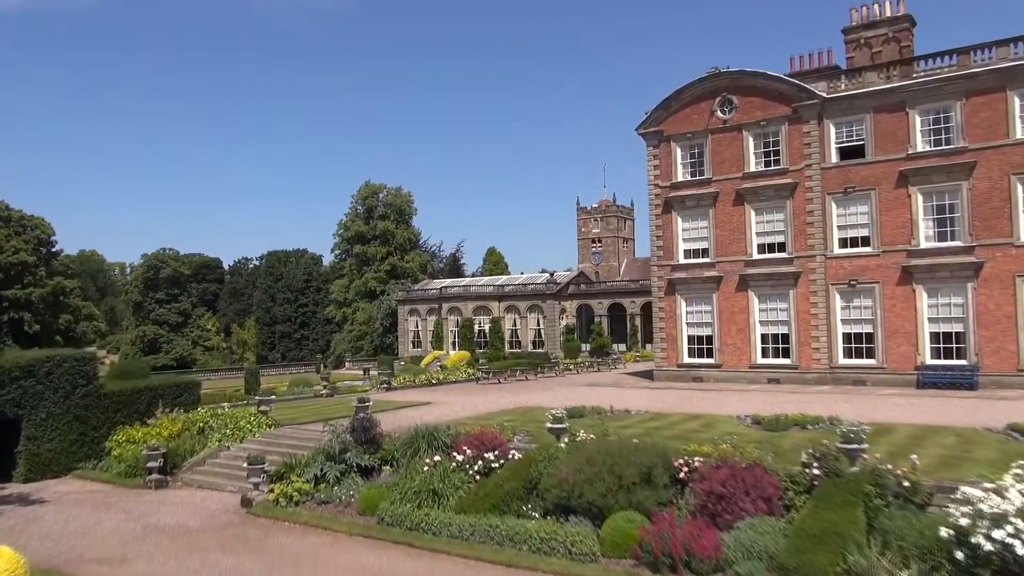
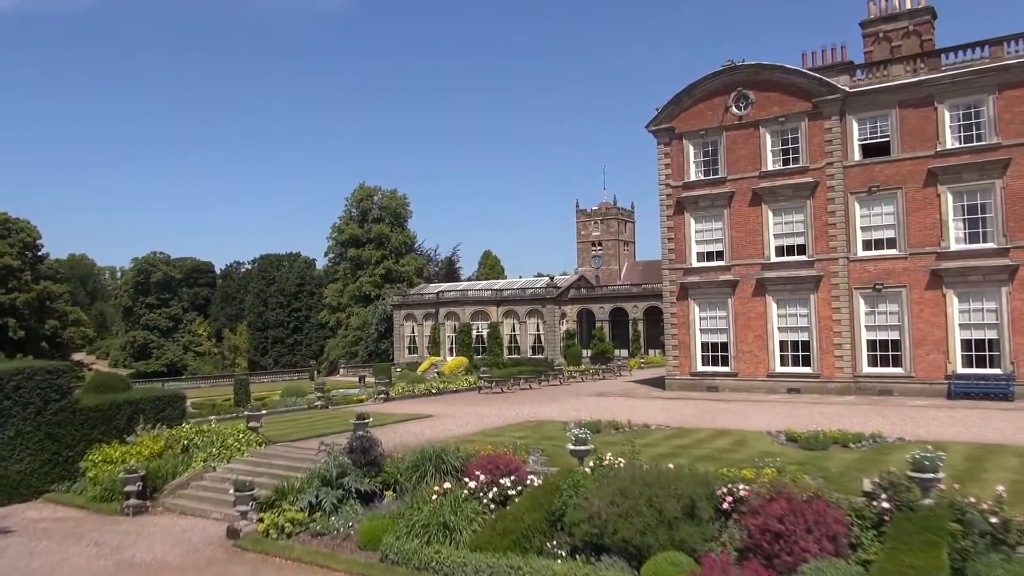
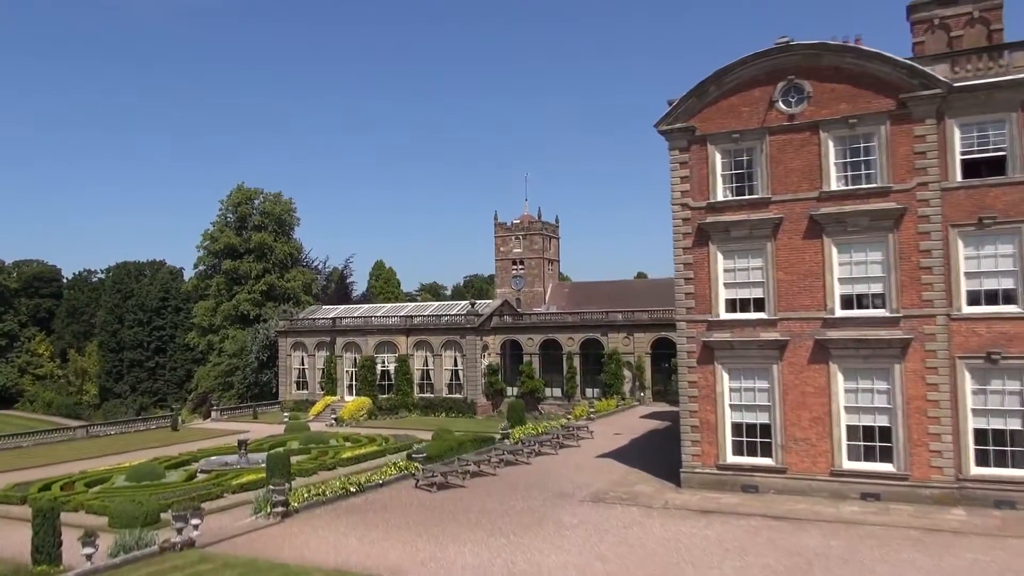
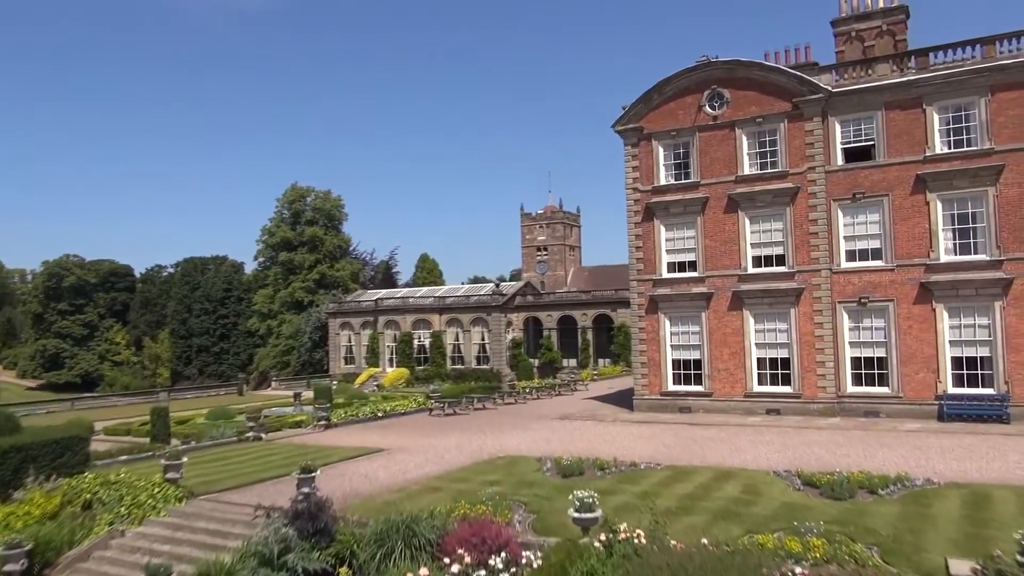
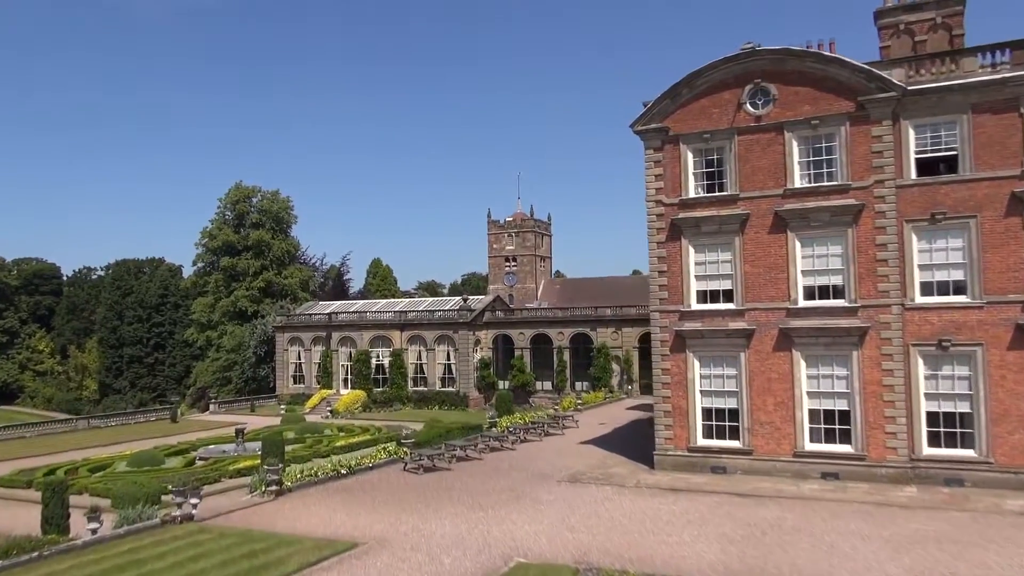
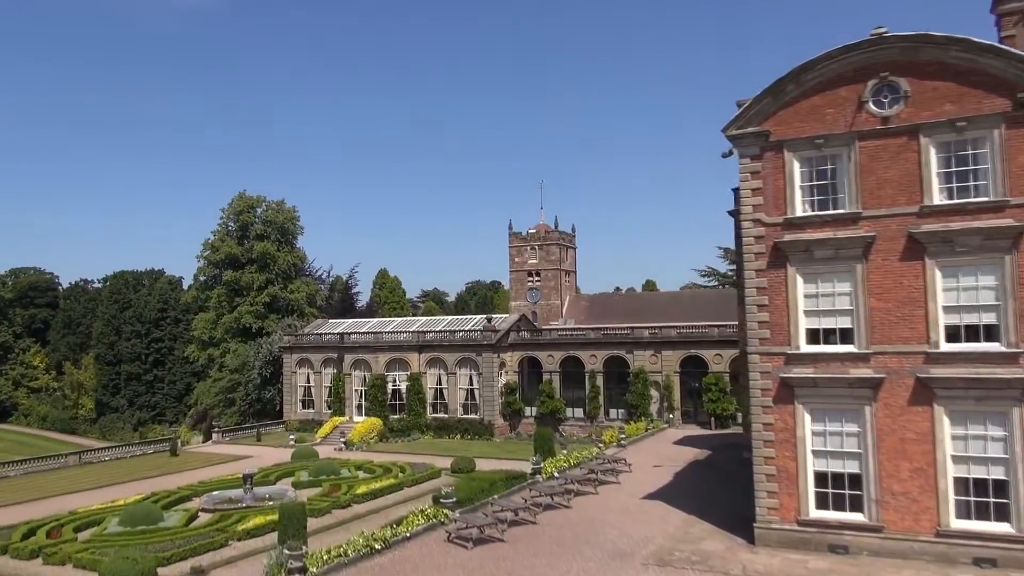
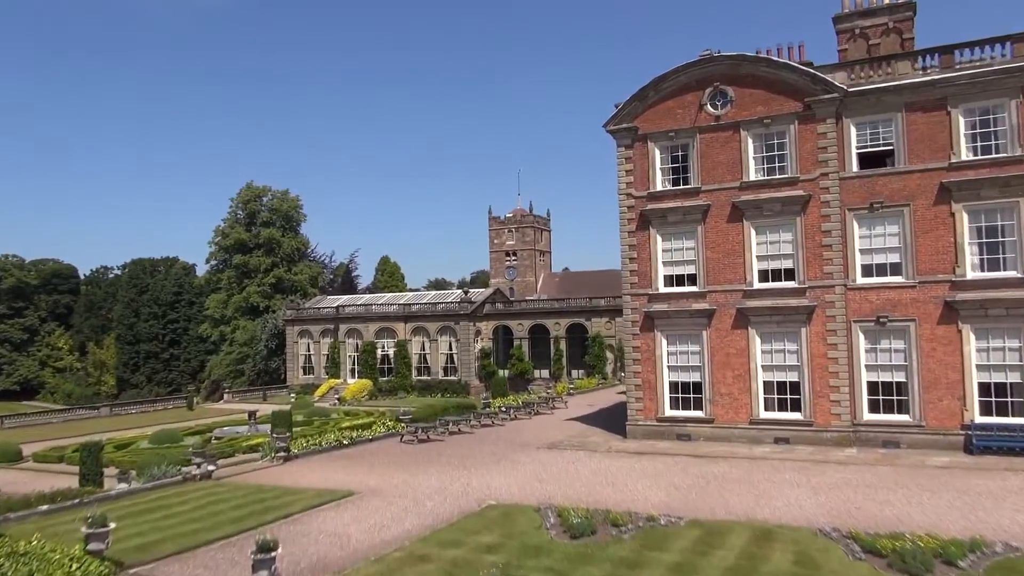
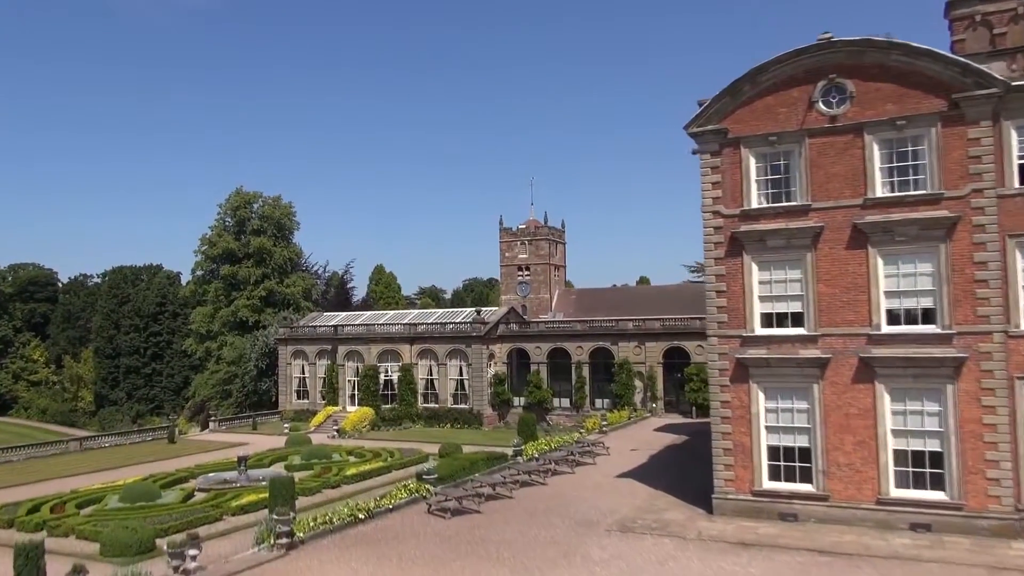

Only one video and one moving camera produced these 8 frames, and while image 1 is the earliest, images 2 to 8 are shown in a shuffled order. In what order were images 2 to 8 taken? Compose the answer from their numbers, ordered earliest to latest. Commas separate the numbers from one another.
2, 4, 7, 5, 3, 8, 6
